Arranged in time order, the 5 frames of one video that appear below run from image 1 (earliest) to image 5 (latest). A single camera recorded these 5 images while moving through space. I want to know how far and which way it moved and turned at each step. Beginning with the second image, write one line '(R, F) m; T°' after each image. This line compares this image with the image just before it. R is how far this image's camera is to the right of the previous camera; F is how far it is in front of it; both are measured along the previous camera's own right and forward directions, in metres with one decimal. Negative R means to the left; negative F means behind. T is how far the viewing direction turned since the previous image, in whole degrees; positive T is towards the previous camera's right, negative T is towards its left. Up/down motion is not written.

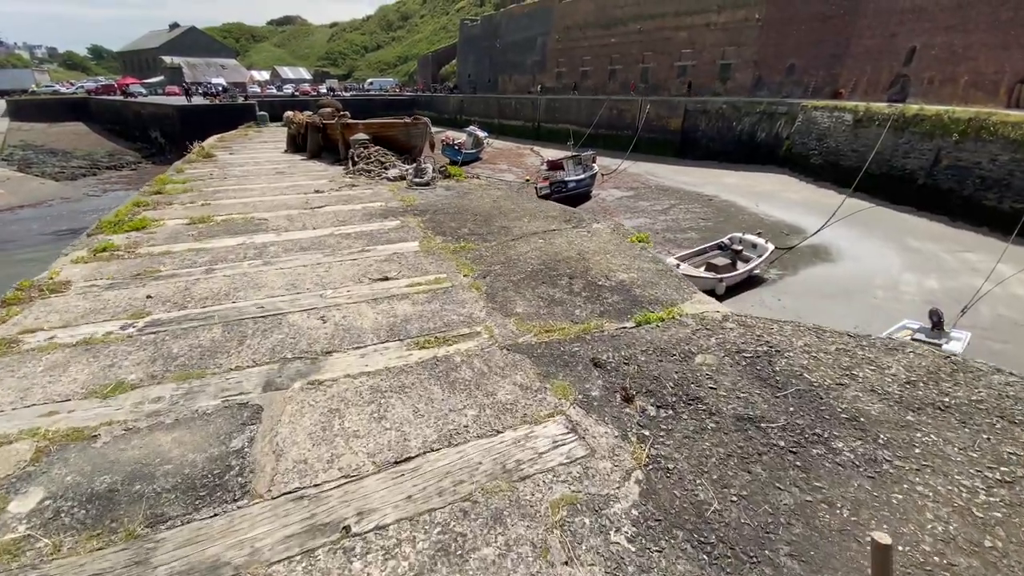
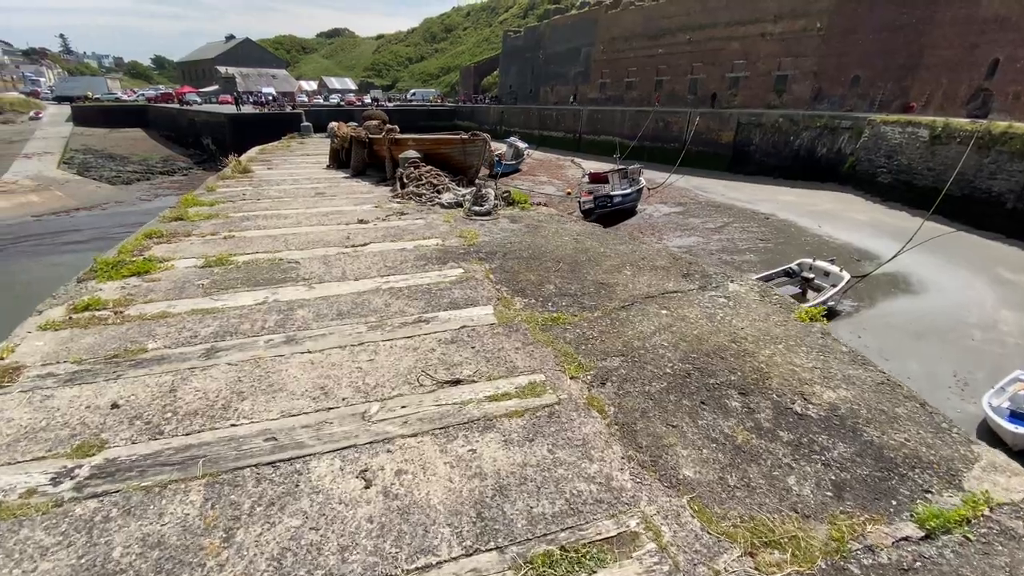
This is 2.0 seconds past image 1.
(-0.7, +1.6) m; -4°
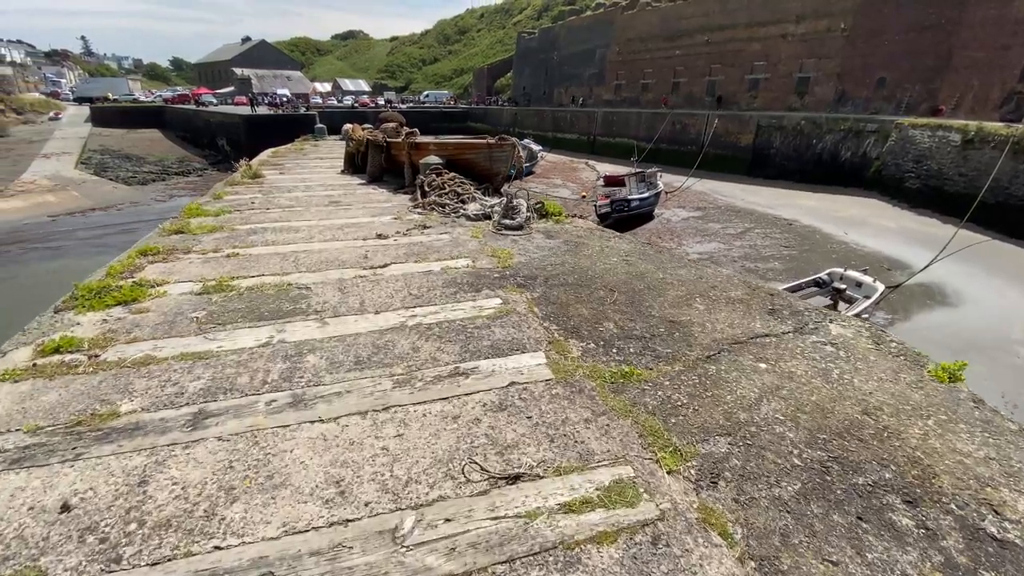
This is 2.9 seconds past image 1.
(-0.4, +0.8) m; -1°
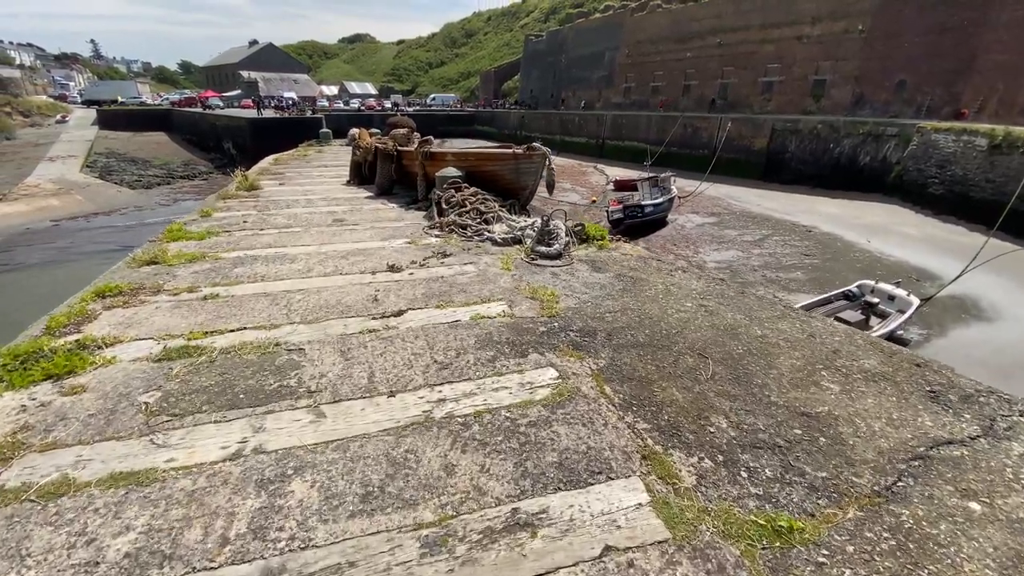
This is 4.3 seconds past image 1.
(-0.4, +1.1) m; -1°
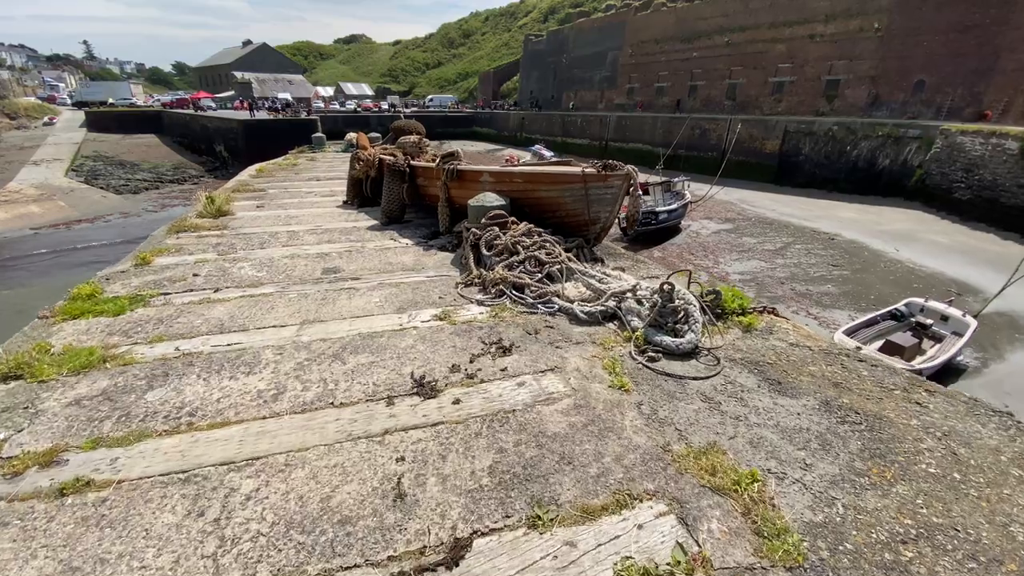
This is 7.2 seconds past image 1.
(-0.8, +2.3) m; 0°
